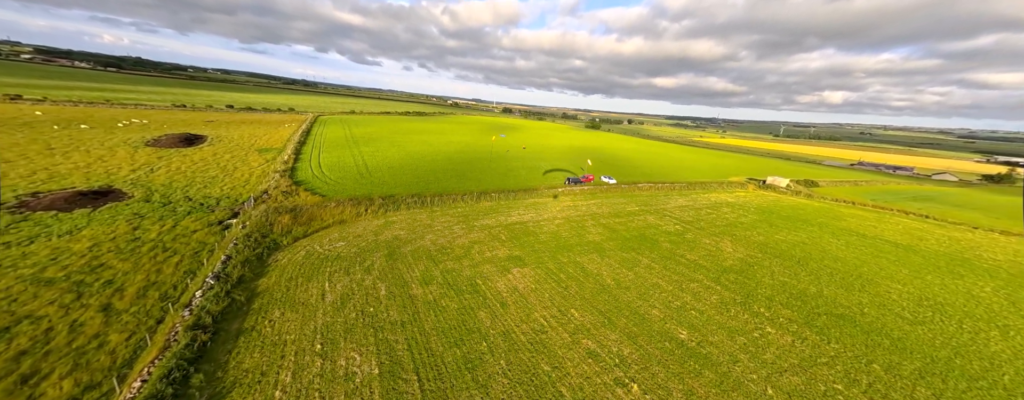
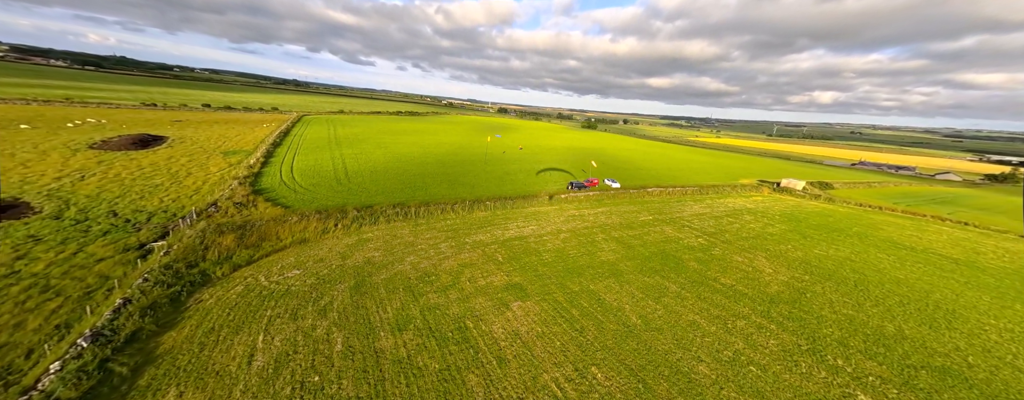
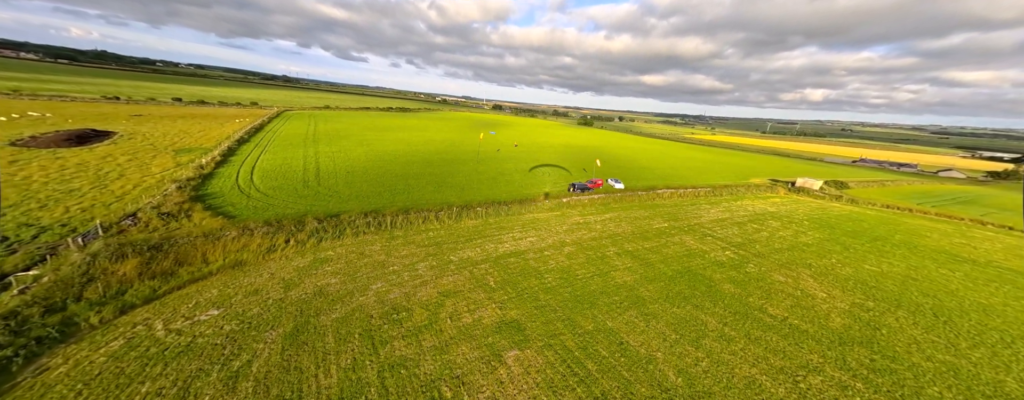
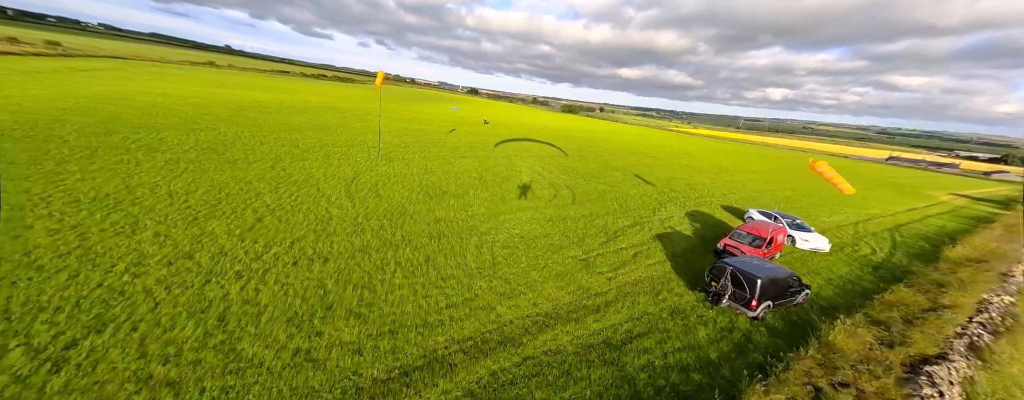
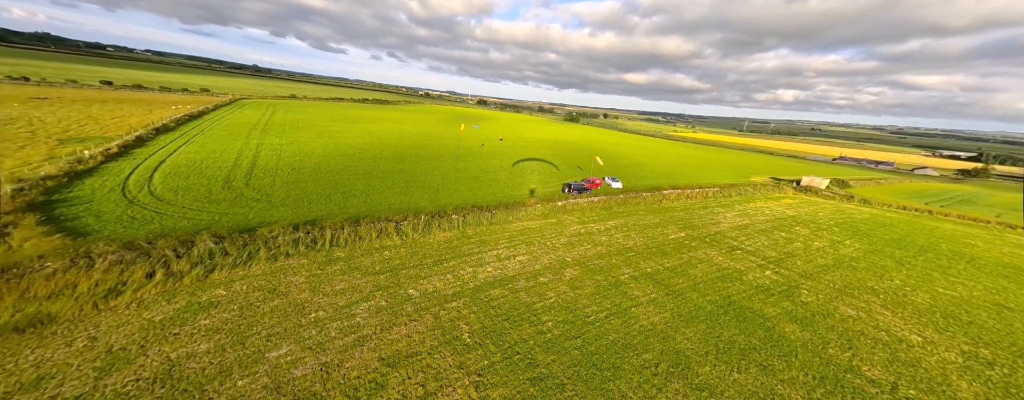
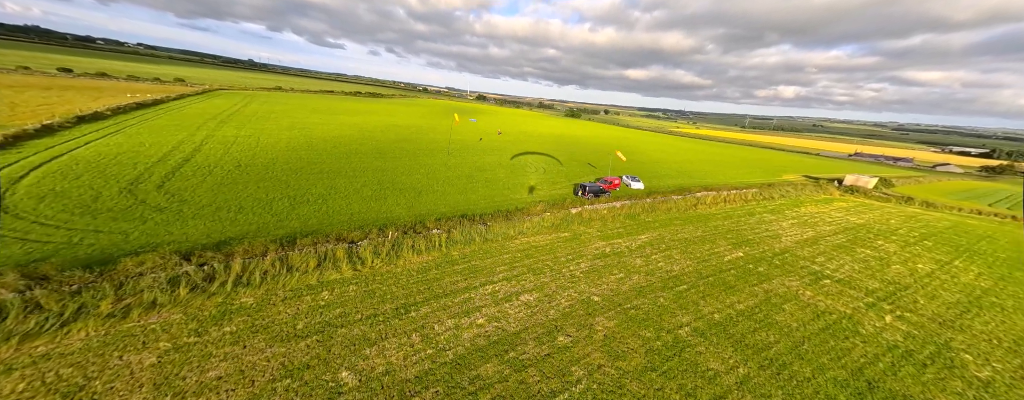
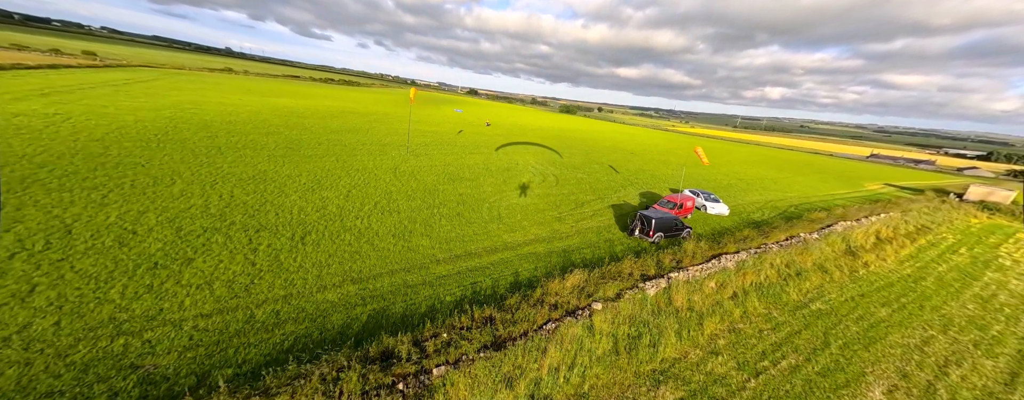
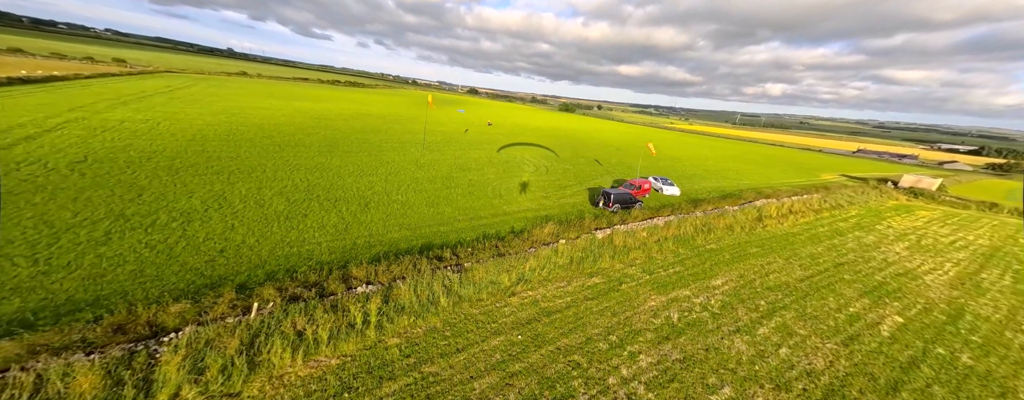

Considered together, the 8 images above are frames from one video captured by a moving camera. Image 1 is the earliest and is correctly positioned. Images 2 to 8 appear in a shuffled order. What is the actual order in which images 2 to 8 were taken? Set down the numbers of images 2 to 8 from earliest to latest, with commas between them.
2, 3, 5, 6, 8, 7, 4
